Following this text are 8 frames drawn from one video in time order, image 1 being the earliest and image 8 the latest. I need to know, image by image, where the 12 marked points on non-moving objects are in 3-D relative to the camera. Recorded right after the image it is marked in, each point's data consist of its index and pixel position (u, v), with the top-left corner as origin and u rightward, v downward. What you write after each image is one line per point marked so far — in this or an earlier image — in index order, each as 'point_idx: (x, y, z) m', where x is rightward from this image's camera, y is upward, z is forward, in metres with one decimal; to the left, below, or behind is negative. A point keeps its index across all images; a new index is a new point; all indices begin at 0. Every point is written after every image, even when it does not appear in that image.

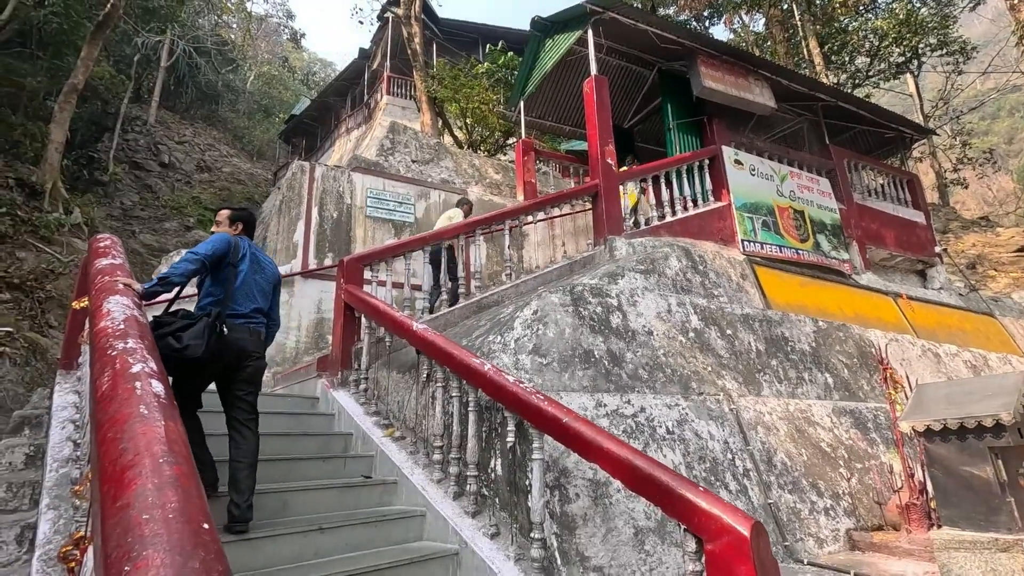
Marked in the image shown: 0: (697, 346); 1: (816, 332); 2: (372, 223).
0: (+1.6, -0.5, +4.6) m
1: (+3.1, -0.5, +5.5) m
2: (-1.9, +0.9, +7.4) m
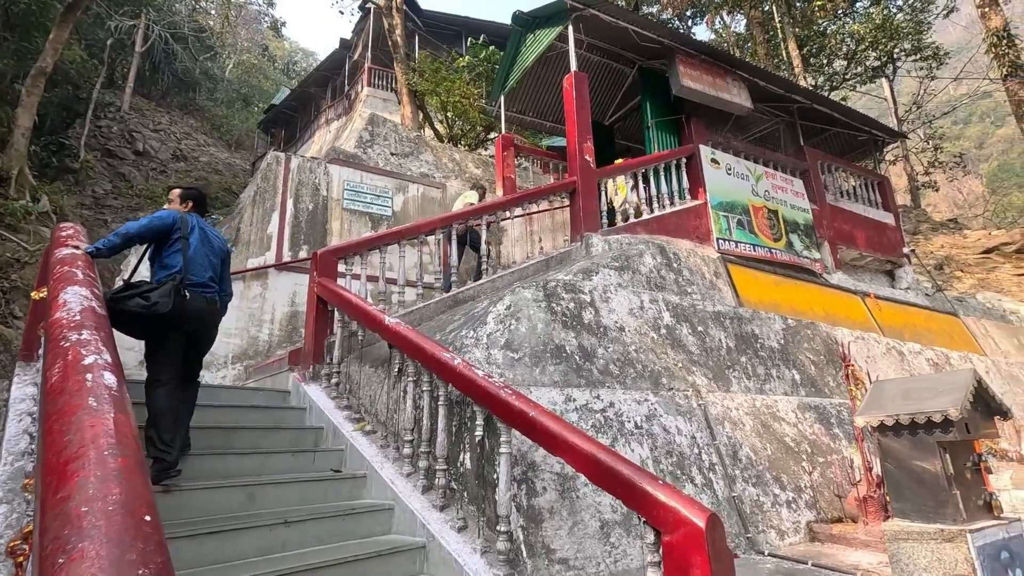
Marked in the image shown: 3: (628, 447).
0: (+1.4, -0.5, +4.6) m
1: (+2.9, -0.4, +5.6) m
2: (-2.2, +1.0, +7.3) m
3: (+0.8, -1.0, +3.5) m
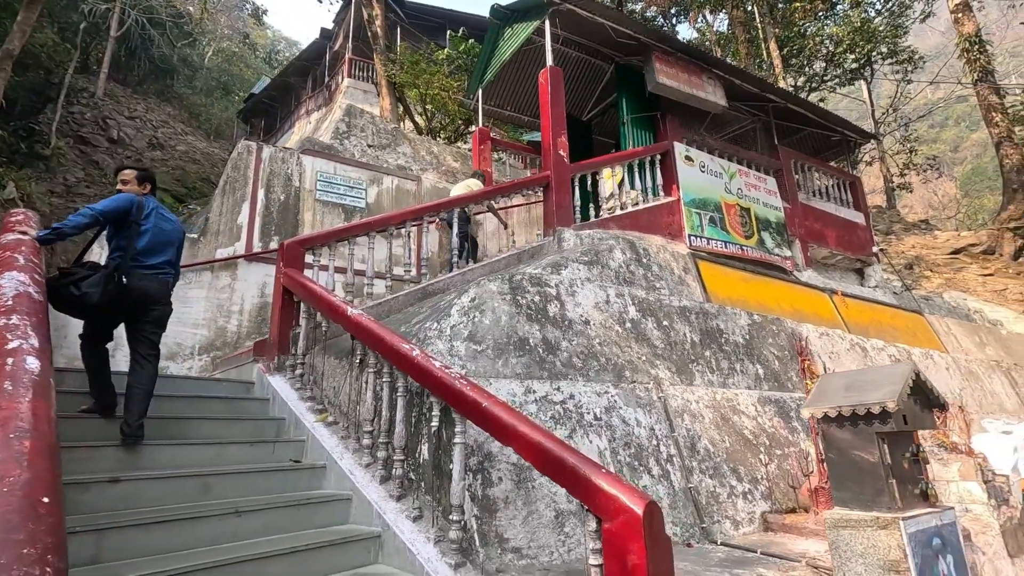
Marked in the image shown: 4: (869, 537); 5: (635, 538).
0: (+1.1, -0.4, +4.7) m
1: (+2.6, -0.4, +5.7) m
2: (-2.6, +1.1, +7.2) m
3: (+0.5, -1.0, +3.5) m
4: (+1.7, -1.2, +2.5) m
5: (+0.5, -0.9, +2.0) m
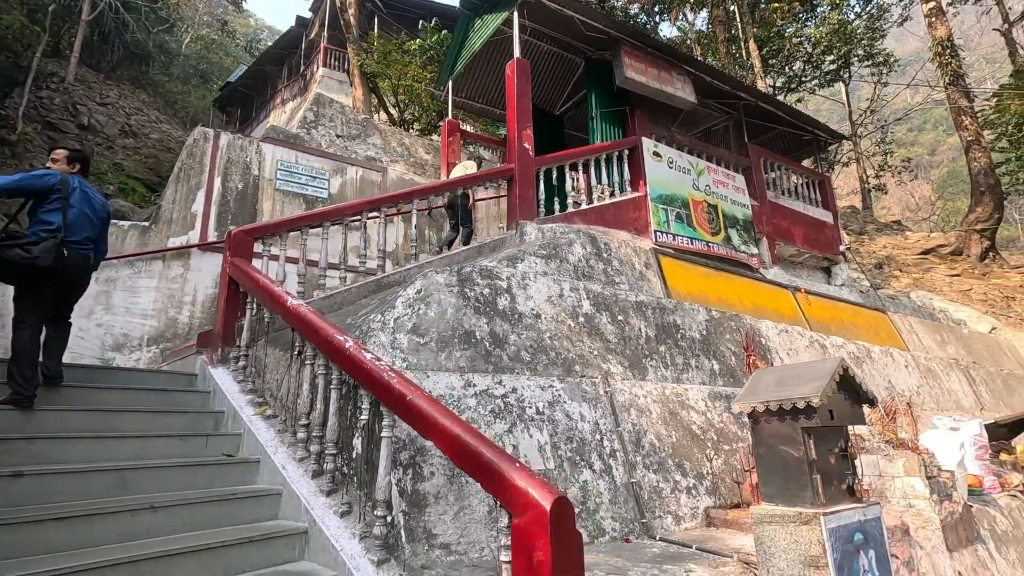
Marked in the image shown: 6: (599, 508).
0: (+0.6, -0.4, +4.6) m
1: (+2.1, -0.4, +5.7) m
2: (-3.1, +1.2, +7.1) m
3: (+0.1, -0.9, +3.5) m
4: (+1.3, -1.1, +2.4) m
5: (+0.1, -0.9, +1.9) m
6: (+0.6, -1.4, +3.4) m
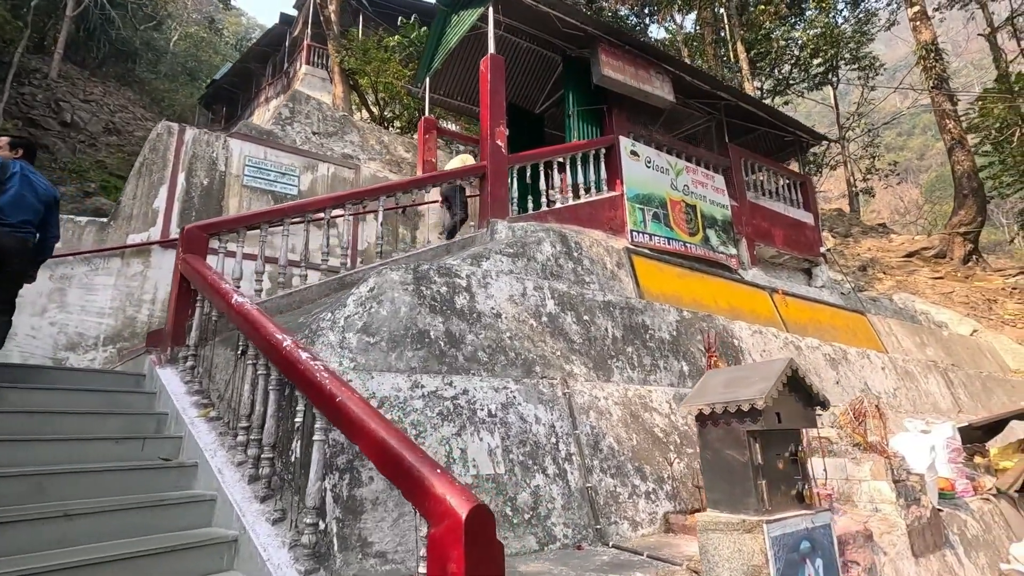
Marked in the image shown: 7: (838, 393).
0: (+0.3, -0.4, +4.5) m
1: (+1.8, -0.4, +5.6) m
2: (-3.4, +1.2, +6.9) m
3: (-0.2, -0.9, +3.3) m
4: (+1.0, -1.1, +2.3) m
5: (-0.2, -0.9, +1.8) m
6: (+0.2, -1.4, +3.3) m
7: (+4.0, -1.3, +6.6) m
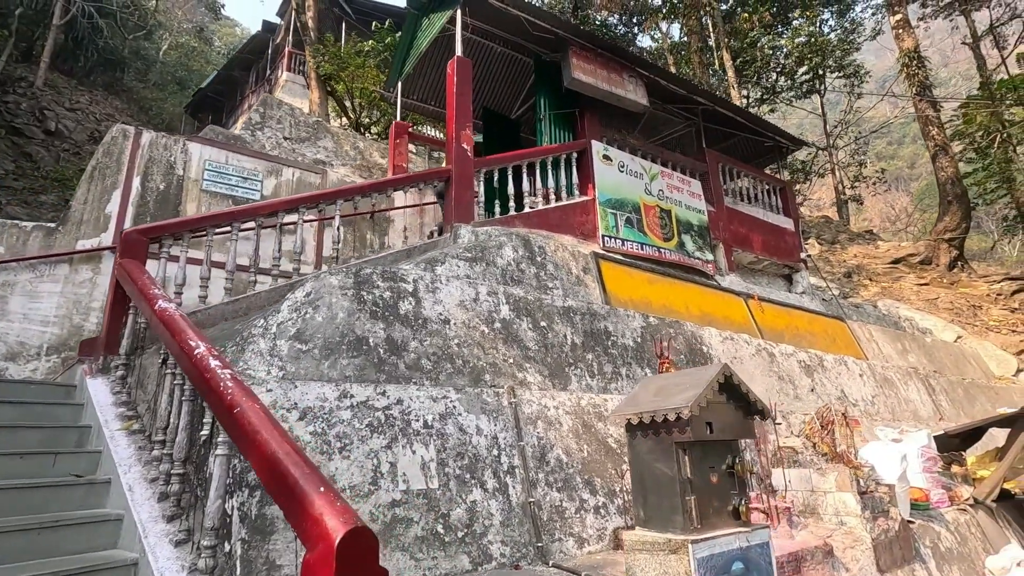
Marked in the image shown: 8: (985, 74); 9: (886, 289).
0: (-0.1, -0.4, +4.3) m
1: (+1.4, -0.4, +5.5) m
2: (-3.8, +1.1, +6.7) m
3: (-0.6, -1.0, +3.2) m
4: (+0.6, -1.1, +2.2) m
5: (-0.6, -0.9, +1.6) m
6: (-0.1, -1.4, +3.1) m
7: (+3.6, -1.4, +6.5) m
8: (+14.4, +6.5, +16.2) m
9: (+10.5, 0.0, +15.0) m
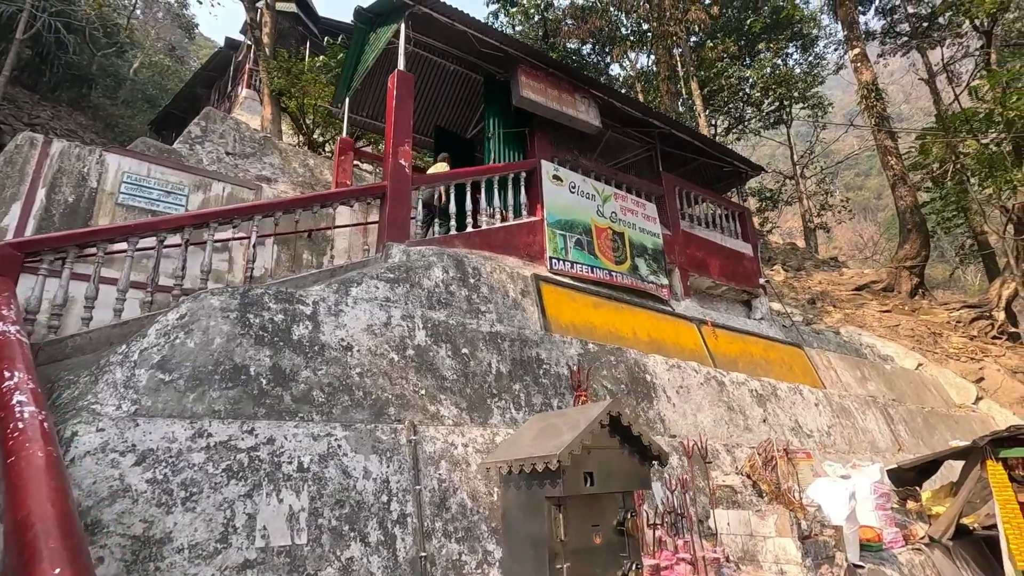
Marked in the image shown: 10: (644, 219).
0: (-0.7, -0.6, +4.0) m
1: (+0.7, -0.6, +5.1) m
2: (-4.6, +0.9, +6.3) m
3: (-1.2, -1.1, +2.7) m
4: (0.0, -1.2, +1.8) m
5: (-1.1, -0.9, +1.2) m
6: (-0.7, -1.5, +2.7) m
7: (+2.9, -1.7, +6.2) m
8: (+13.4, +5.7, +16.7) m
9: (+9.5, -0.8, +15.0) m
10: (+2.1, +1.1, +8.5) m
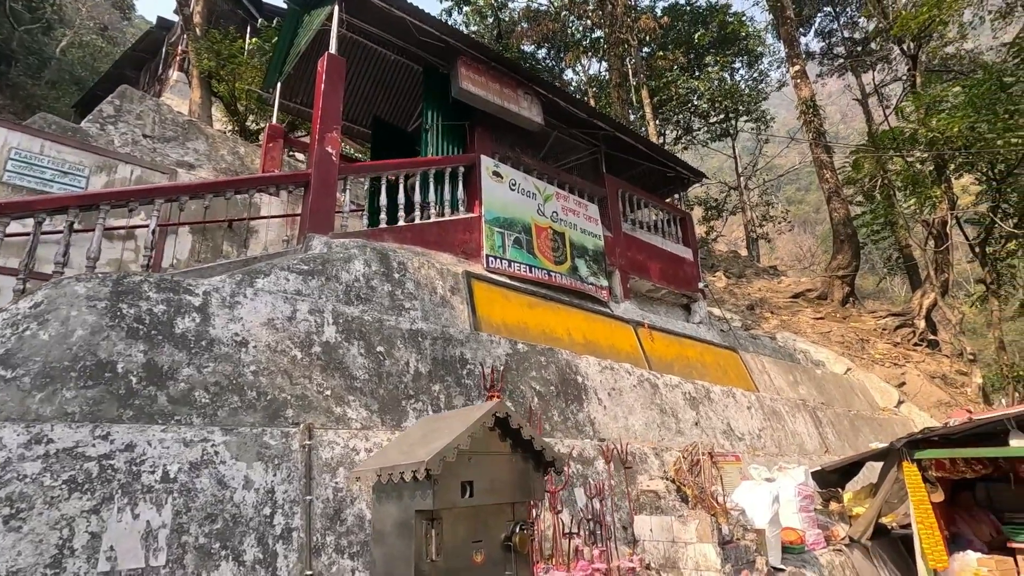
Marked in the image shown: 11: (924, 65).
0: (-1.3, -0.5, +3.6) m
1: (0.0, -0.6, +4.9) m
2: (-5.3, +1.0, +5.6) m
3: (-1.7, -1.0, +2.4) m
4: (-0.4, -1.1, +1.5) m
5: (-1.5, -0.8, +0.9) m
6: (-1.2, -1.5, +2.4) m
7: (+2.1, -1.7, +6.1) m
8: (+11.8, +5.4, +17.5) m
9: (+7.9, -1.0, +15.5) m
10: (+1.2, +1.1, +8.5) m
11: (+11.8, +6.4, +15.2) m
